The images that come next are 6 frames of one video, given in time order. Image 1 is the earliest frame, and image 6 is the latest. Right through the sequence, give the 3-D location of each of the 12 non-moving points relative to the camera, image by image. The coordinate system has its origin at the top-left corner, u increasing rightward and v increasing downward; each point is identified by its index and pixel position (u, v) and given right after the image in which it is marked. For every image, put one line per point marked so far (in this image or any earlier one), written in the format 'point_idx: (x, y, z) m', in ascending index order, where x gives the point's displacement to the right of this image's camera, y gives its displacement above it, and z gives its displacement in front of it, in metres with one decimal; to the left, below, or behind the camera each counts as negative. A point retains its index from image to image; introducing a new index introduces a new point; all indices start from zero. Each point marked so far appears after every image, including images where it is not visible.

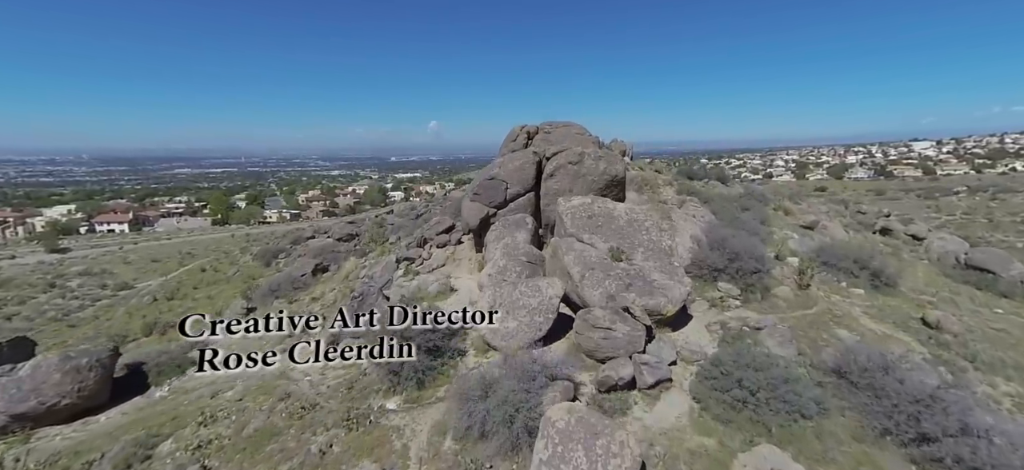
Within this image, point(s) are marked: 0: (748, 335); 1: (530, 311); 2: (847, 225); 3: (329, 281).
0: (+4.3, -1.8, +7.2) m
1: (+0.3, -1.4, +7.1) m
2: (+13.7, +0.5, +16.1) m
3: (-6.8, -1.7, +14.8) m
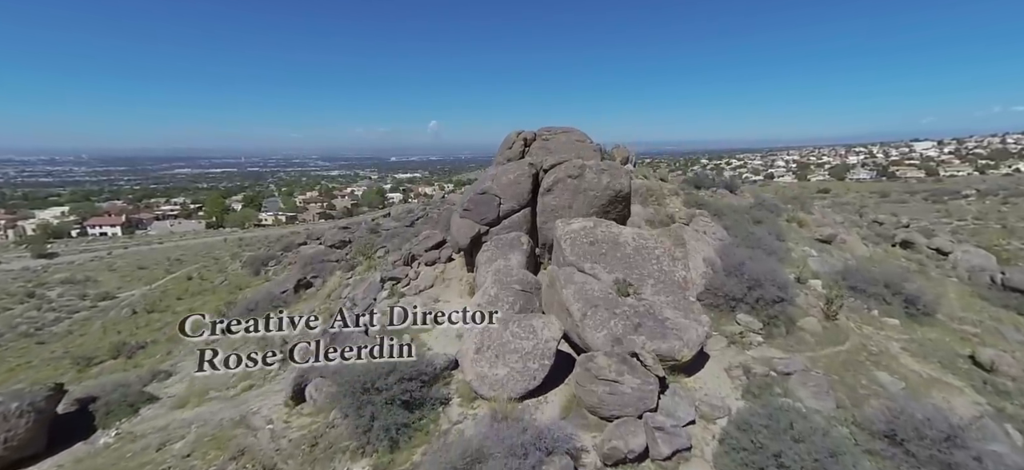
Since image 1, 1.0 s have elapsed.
0: (+4.2, -2.3, +6.2) m
1: (+0.2, -1.9, +6.1) m
2: (+13.5, 0.0, +15.1) m
3: (-7.0, -2.2, +13.8) m
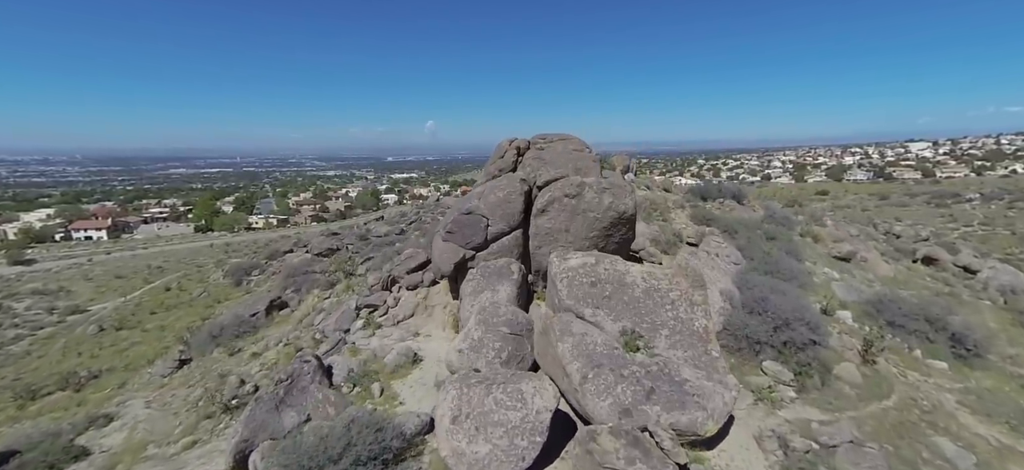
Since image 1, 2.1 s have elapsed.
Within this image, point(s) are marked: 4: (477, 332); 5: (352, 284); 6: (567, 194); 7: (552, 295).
0: (+4.0, -2.9, +5.0) m
1: (0.0, -2.4, +4.9) m
2: (+13.3, -0.6, +14.0) m
3: (-7.3, -2.8, +12.5) m
4: (-0.6, -1.7, +6.8) m
5: (-5.5, -1.7, +13.5) m
6: (+1.1, +0.9, +8.3) m
7: (+0.6, -0.9, +6.2) m
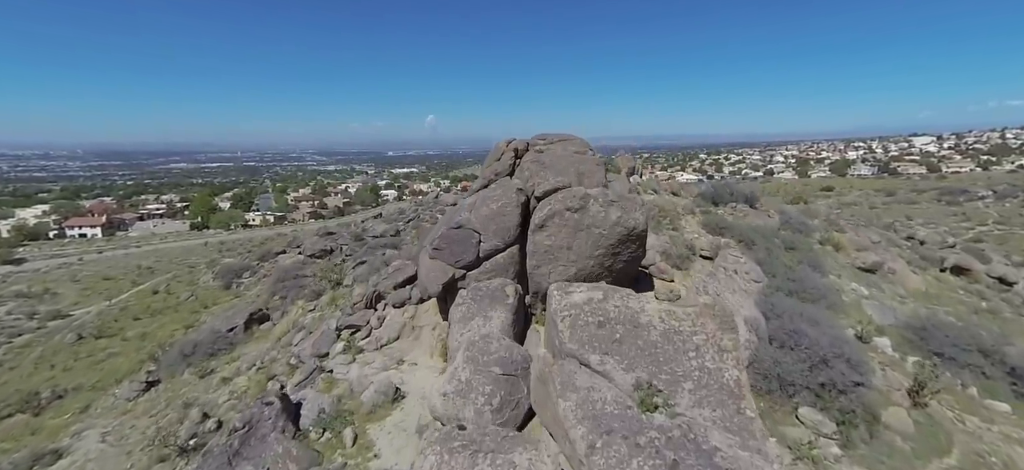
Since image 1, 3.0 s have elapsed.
0: (+3.9, -3.3, +4.1) m
1: (-0.1, -2.8, +4.0) m
2: (+13.2, -0.8, +13.0) m
3: (-7.4, -3.1, +11.6) m
4: (-0.7, -2.0, +5.8) m
5: (-5.6, -2.0, +12.6) m
6: (+1.0, +0.5, +7.3) m
7: (+0.5, -1.3, +5.2) m
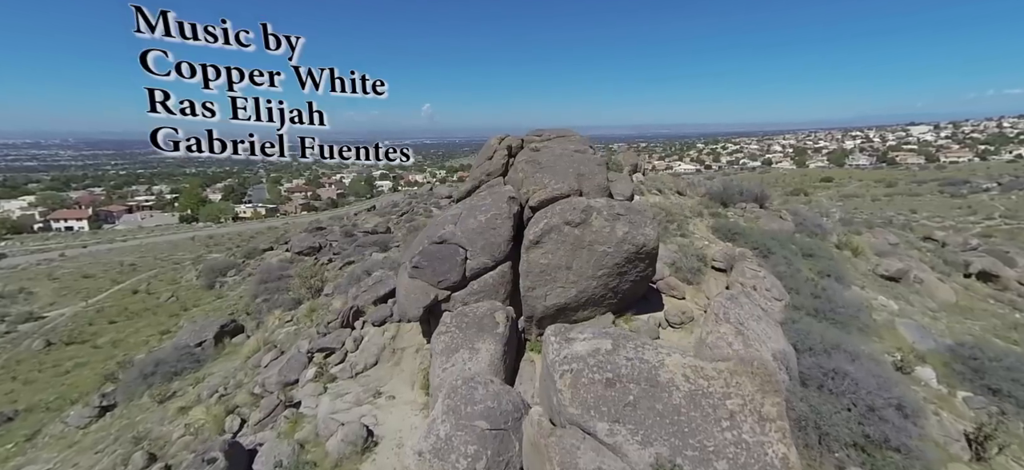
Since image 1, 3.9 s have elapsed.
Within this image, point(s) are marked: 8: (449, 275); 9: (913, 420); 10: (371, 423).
0: (+3.7, -3.6, +3.2) m
1: (-0.3, -3.2, +3.0) m
2: (+13.0, -0.9, +12.1) m
3: (-7.5, -3.3, +10.6) m
4: (-0.8, -2.4, +4.9) m
5: (-5.8, -2.1, +11.6) m
6: (+0.9, +0.2, +6.2) m
7: (+0.4, -1.6, +4.2) m
8: (-1.1, -0.7, +6.7) m
9: (+5.2, -2.4, +5.2) m
10: (-2.3, -3.0, +6.3) m
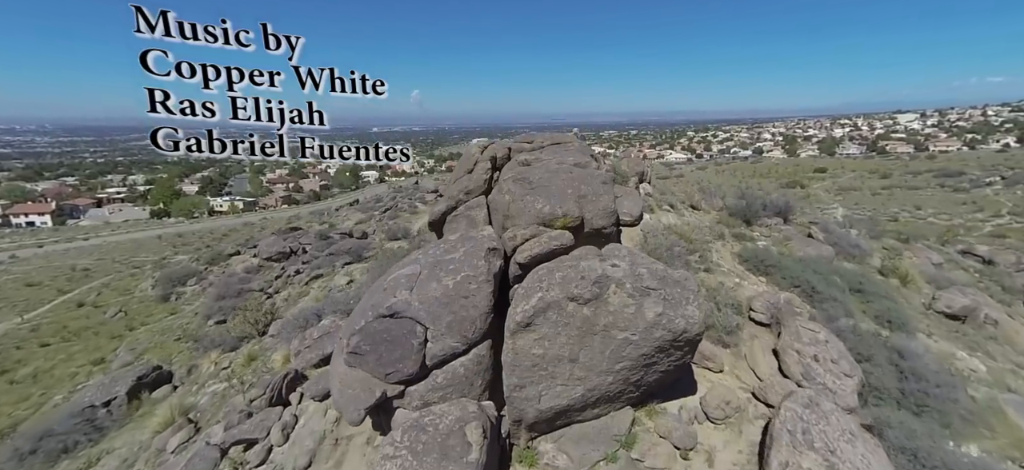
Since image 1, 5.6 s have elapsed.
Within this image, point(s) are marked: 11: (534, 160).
0: (+3.6, -4.6, +1.3) m
1: (-0.4, -4.2, +1.1) m
2: (+12.6, -1.5, +10.3) m
3: (-7.9, -4.0, +8.4) m
4: (-1.0, -3.3, +2.8) m
5: (-6.2, -2.8, +9.4) m
6: (+0.6, -0.6, +4.2) m
7: (+0.2, -2.6, +2.2) m
8: (-1.3, -1.5, +4.6) m
9: (+5.0, -3.3, +3.3) m
10: (-2.5, -3.9, +4.3) m
11: (+0.2, +1.8, +8.5) m
